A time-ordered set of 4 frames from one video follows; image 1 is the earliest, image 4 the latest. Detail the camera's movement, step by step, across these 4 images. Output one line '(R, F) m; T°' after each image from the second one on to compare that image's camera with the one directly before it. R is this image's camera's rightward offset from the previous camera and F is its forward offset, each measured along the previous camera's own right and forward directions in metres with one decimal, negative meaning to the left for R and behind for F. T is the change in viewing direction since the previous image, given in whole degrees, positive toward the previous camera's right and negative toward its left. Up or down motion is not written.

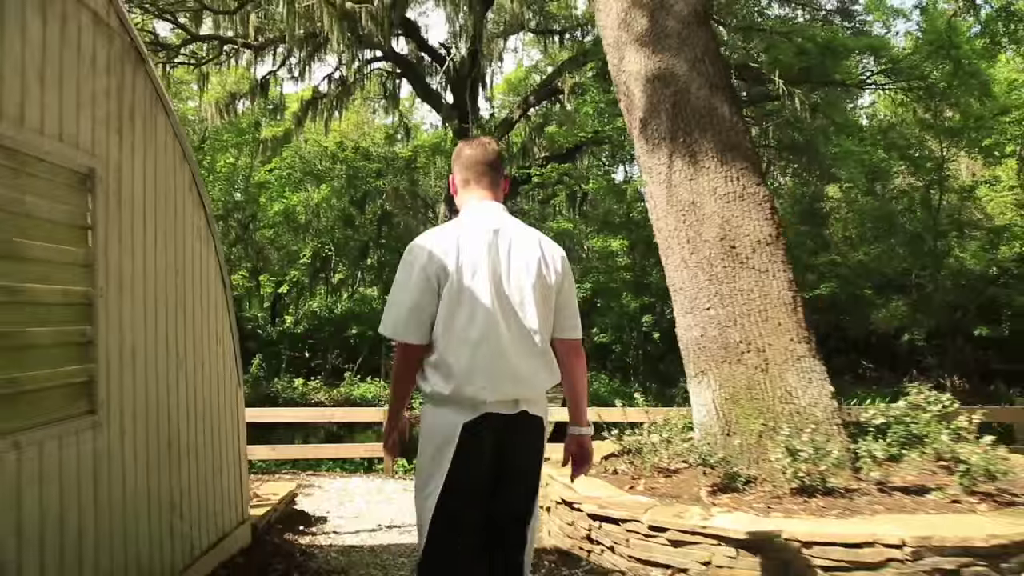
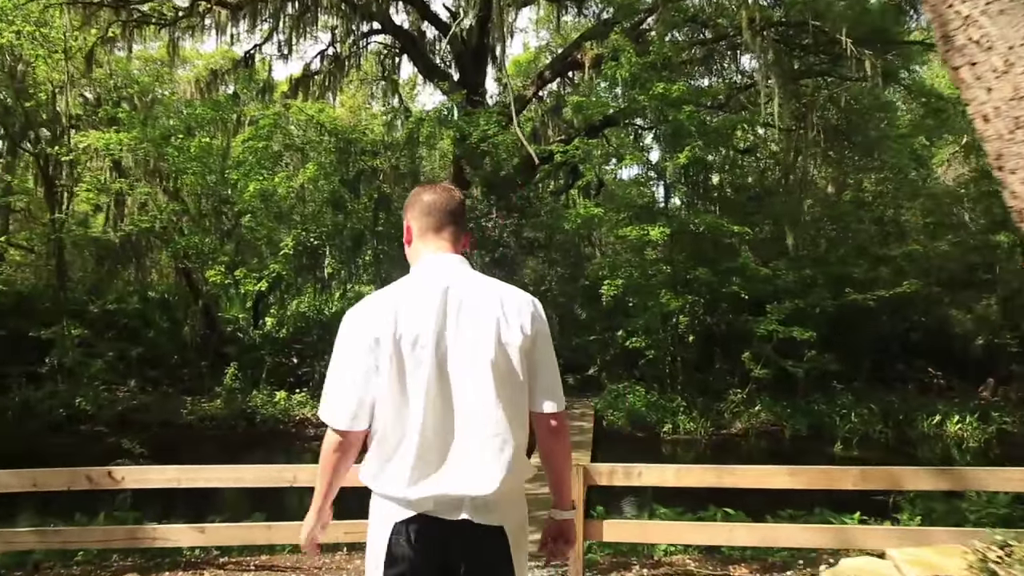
(-0.3, +1.9) m; 0°
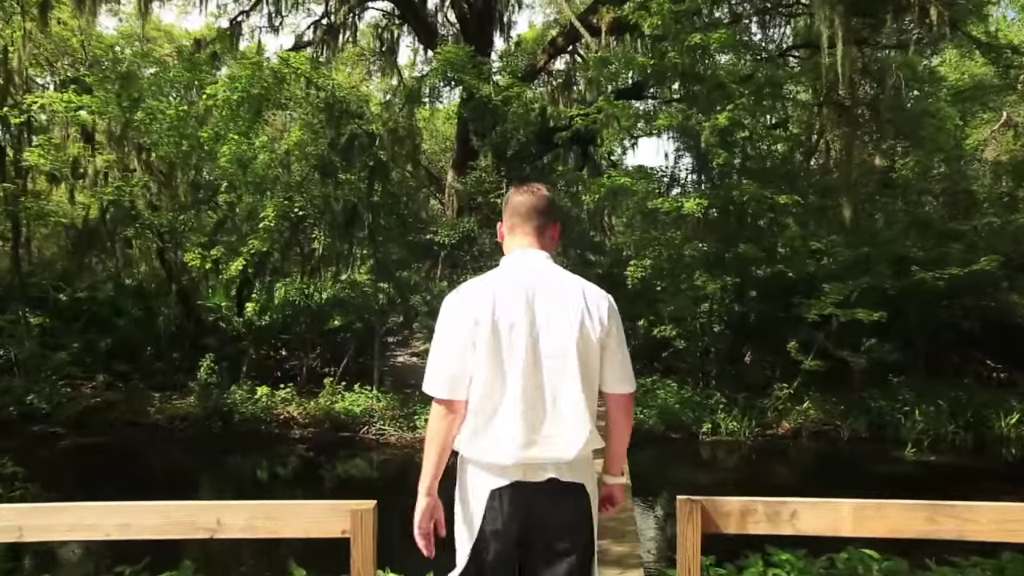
(-0.2, +1.4) m; 0°
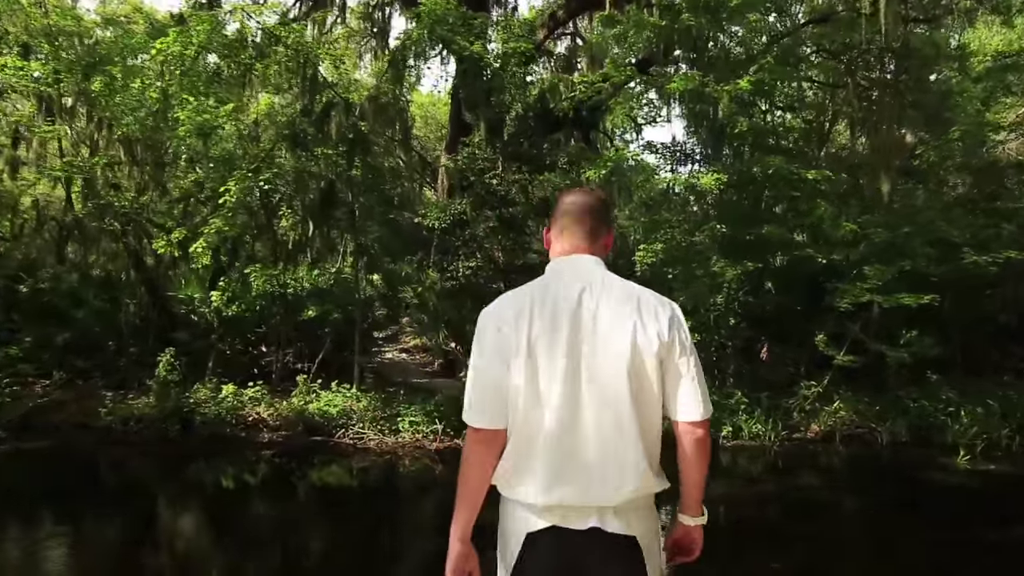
(0.0, +1.0) m; 0°
